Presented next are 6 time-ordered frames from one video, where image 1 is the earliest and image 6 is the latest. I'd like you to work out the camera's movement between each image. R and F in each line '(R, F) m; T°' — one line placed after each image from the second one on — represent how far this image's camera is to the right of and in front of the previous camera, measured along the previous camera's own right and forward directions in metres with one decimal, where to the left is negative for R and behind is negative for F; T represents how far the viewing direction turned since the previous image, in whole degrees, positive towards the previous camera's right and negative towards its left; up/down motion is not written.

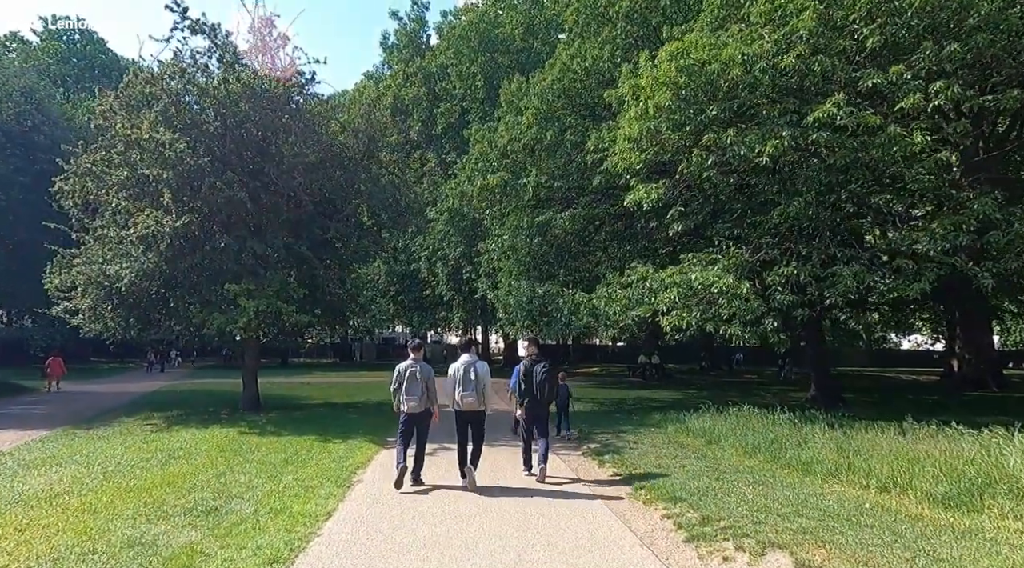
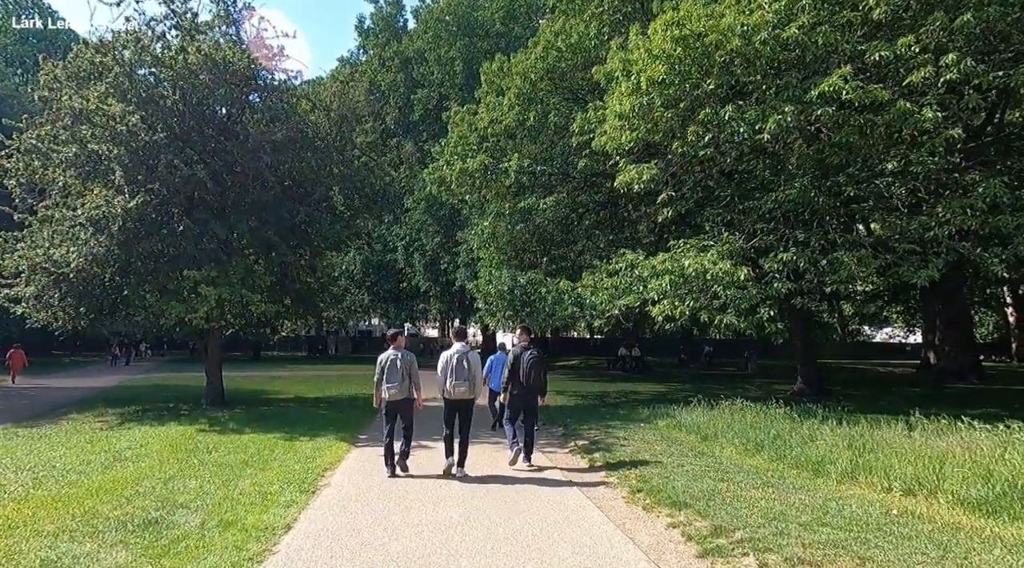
(-0.1, +0.9) m; +2°
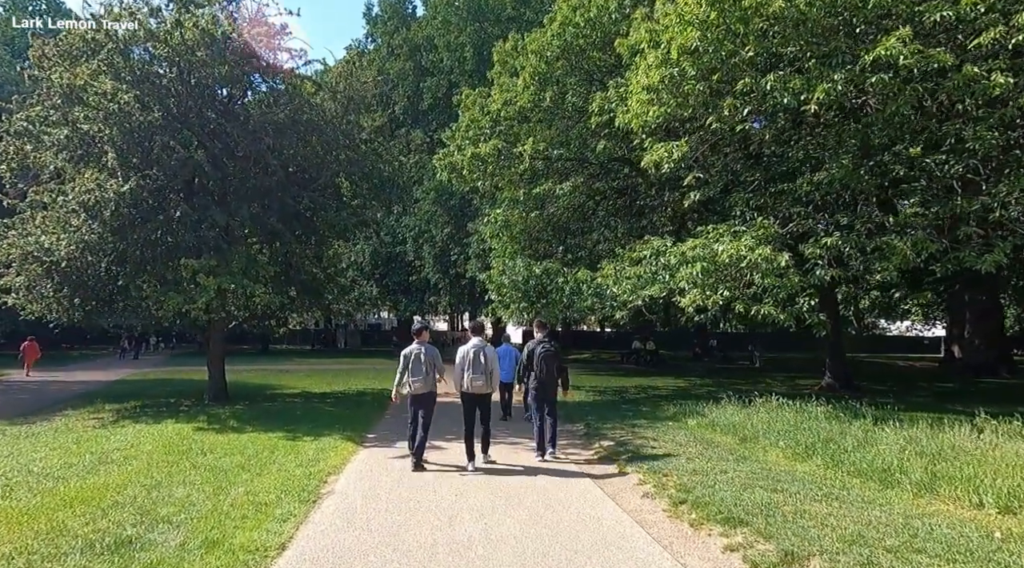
(-0.1, +0.9) m; -1°
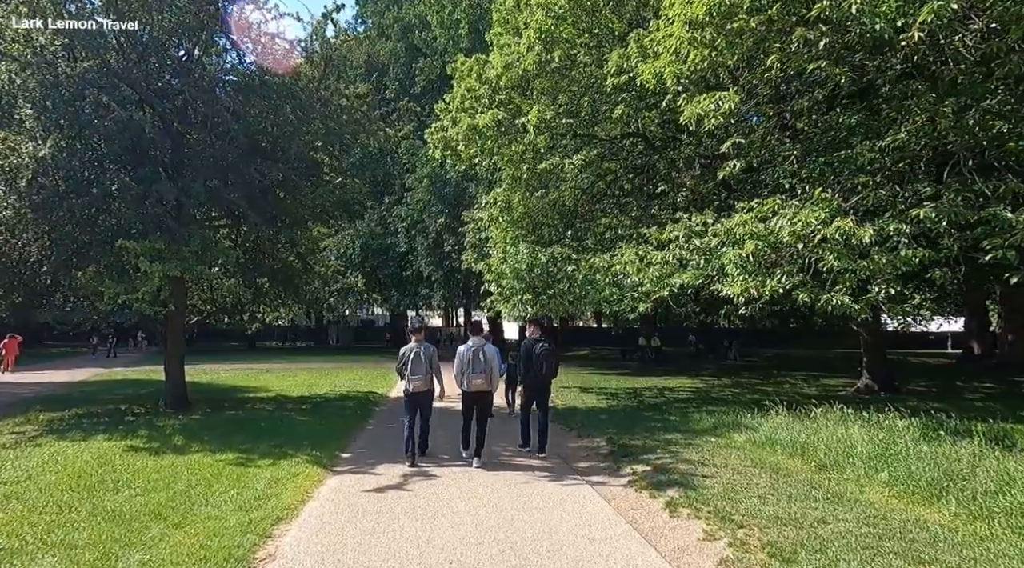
(-0.2, +2.3) m; 0°
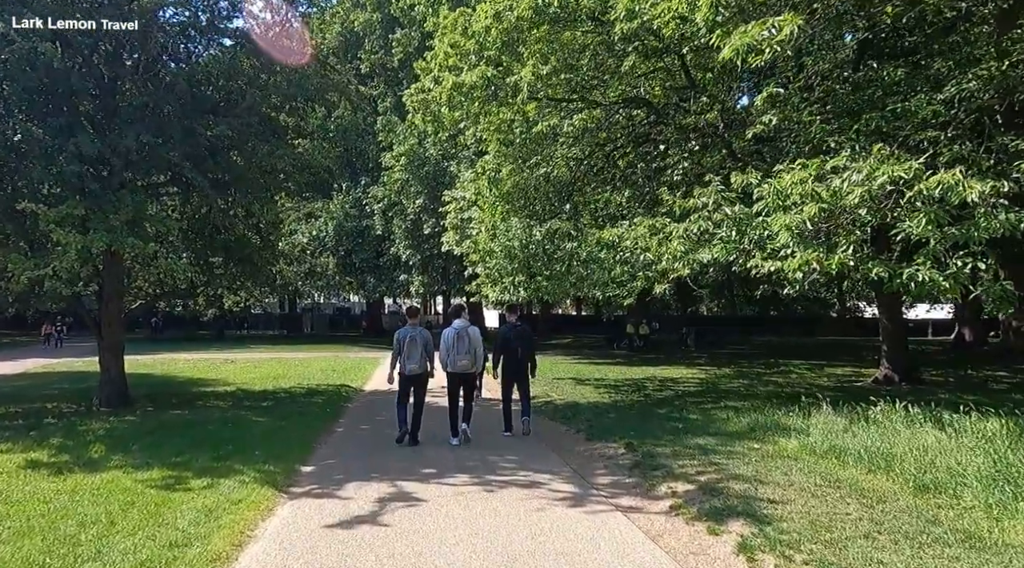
(-0.3, +2.0) m; +2°
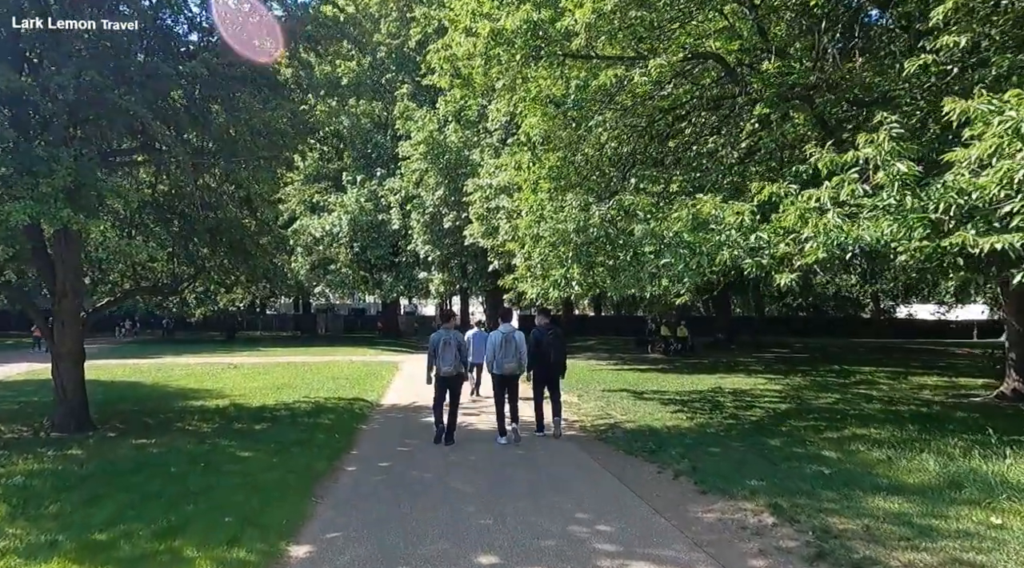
(-0.6, +3.0) m; -1°
